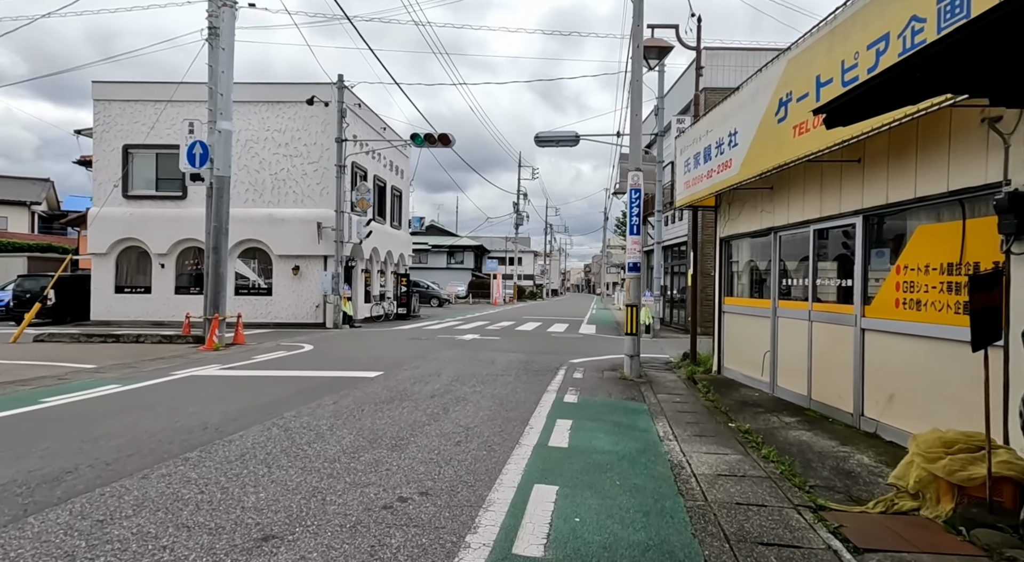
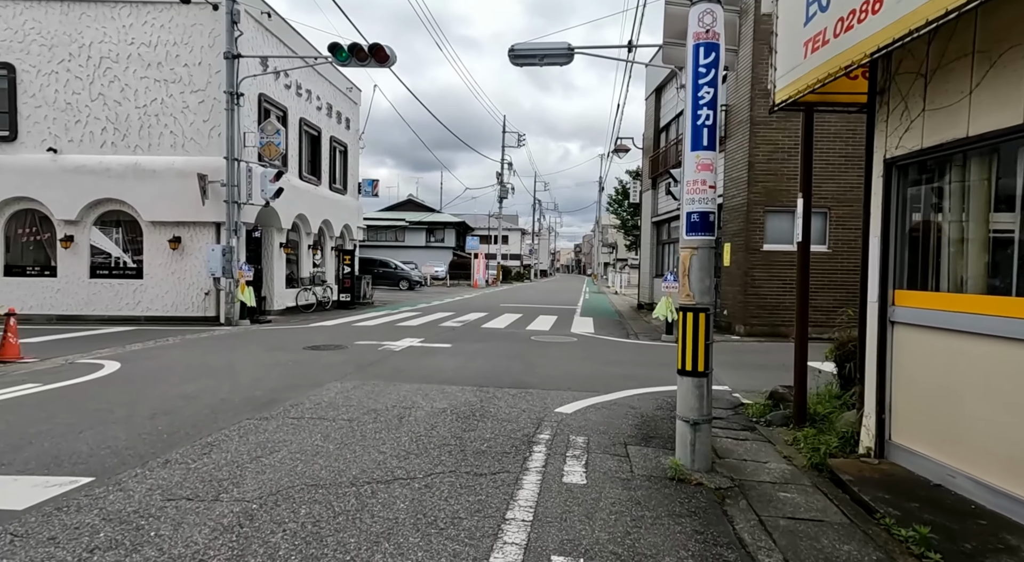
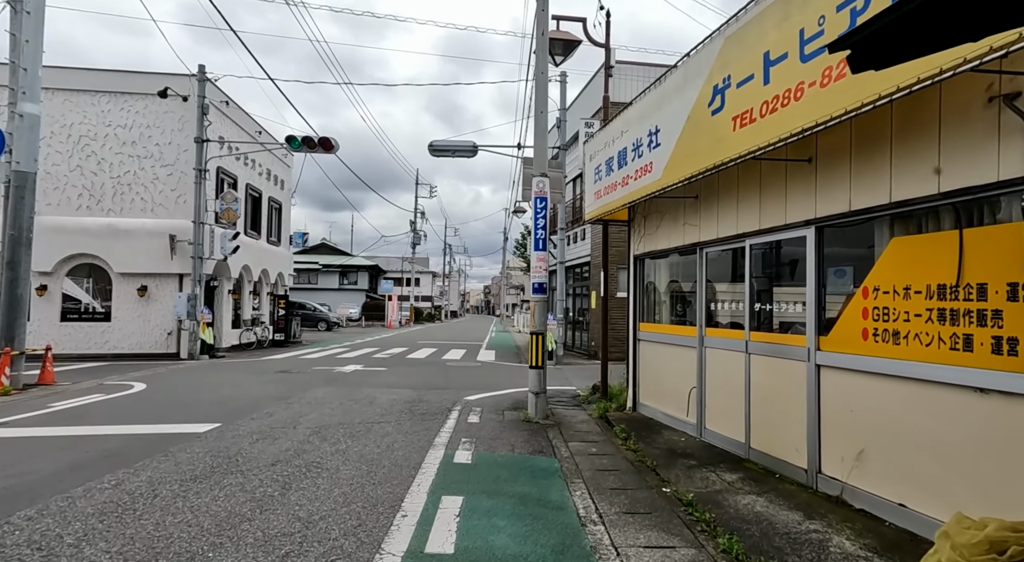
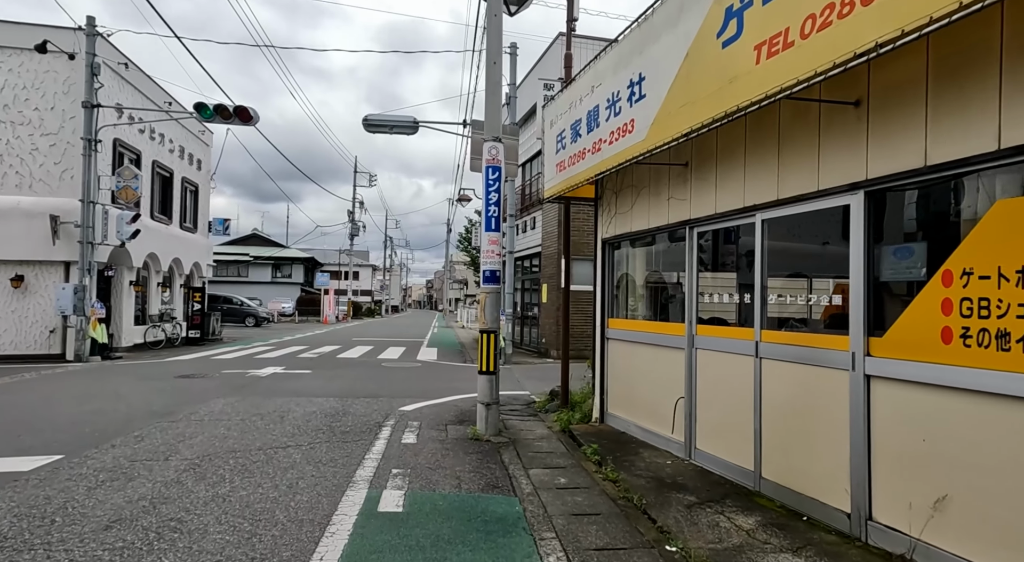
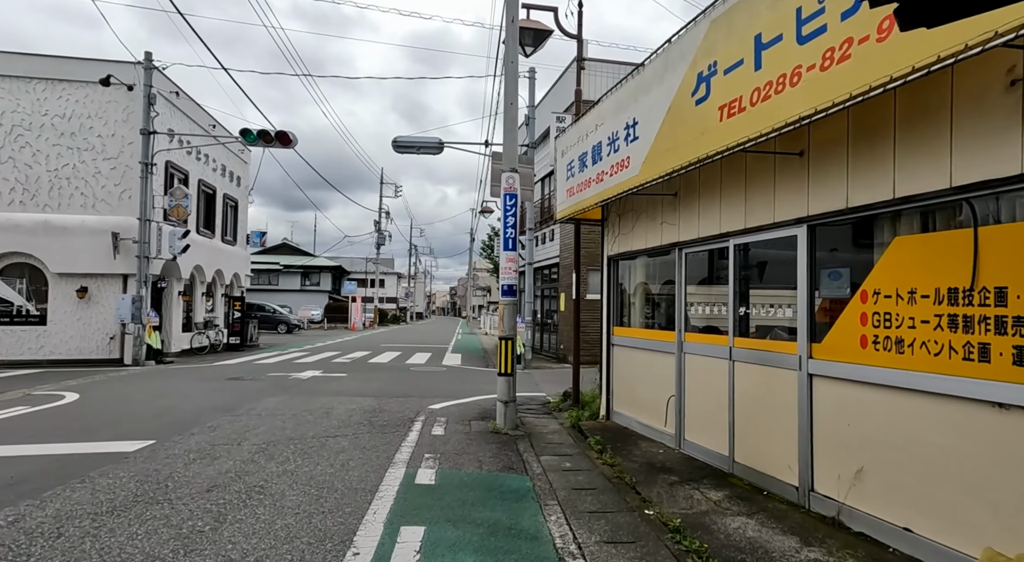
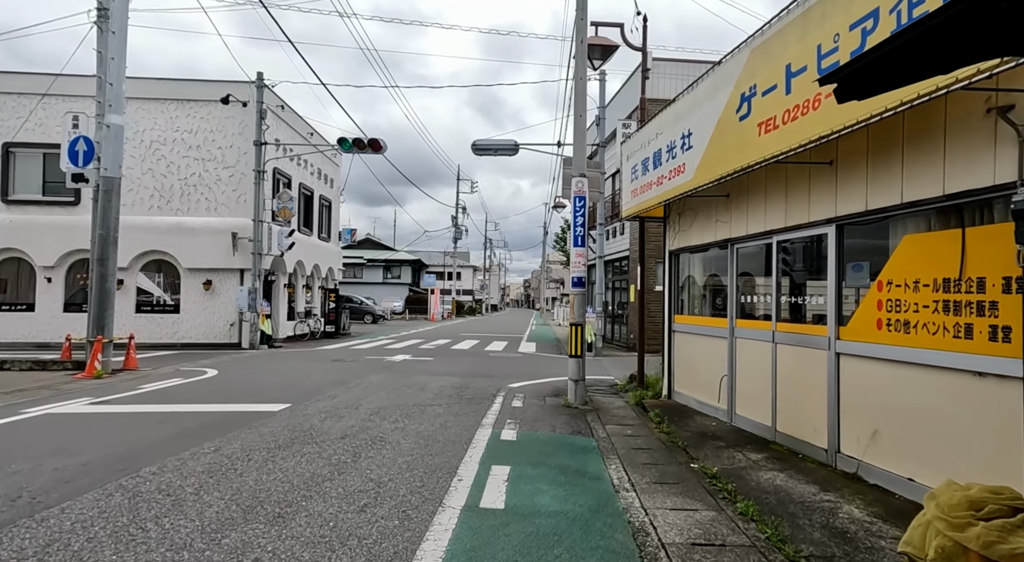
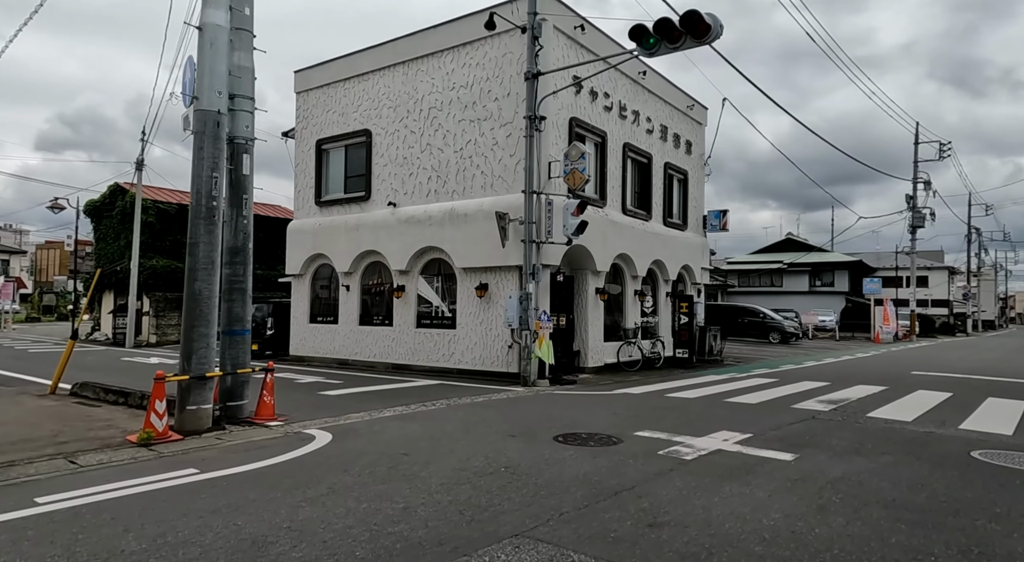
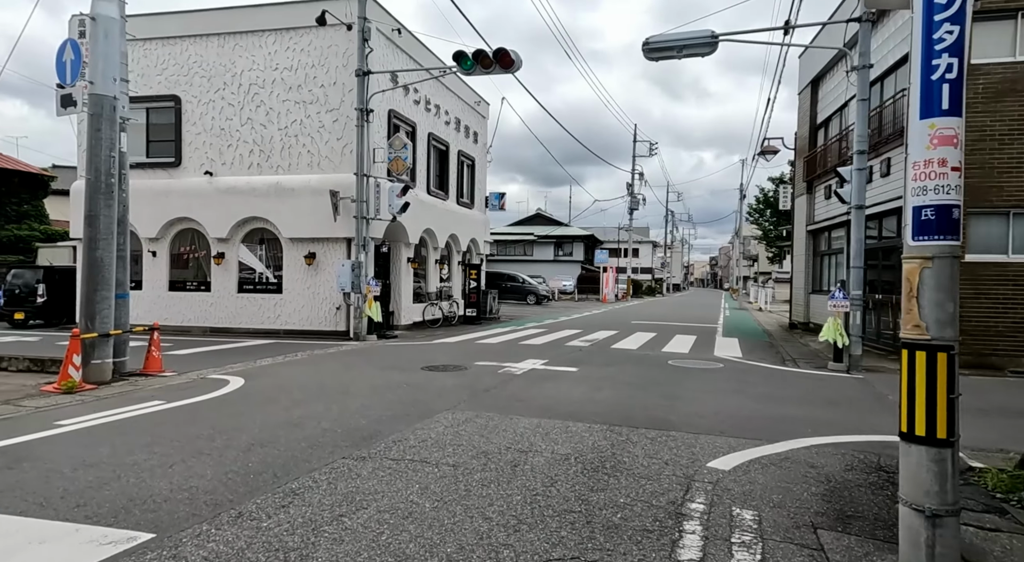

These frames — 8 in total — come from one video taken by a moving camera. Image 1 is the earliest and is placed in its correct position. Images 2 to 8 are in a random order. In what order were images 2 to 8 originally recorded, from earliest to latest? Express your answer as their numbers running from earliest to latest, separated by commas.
6, 3, 5, 4, 2, 8, 7
